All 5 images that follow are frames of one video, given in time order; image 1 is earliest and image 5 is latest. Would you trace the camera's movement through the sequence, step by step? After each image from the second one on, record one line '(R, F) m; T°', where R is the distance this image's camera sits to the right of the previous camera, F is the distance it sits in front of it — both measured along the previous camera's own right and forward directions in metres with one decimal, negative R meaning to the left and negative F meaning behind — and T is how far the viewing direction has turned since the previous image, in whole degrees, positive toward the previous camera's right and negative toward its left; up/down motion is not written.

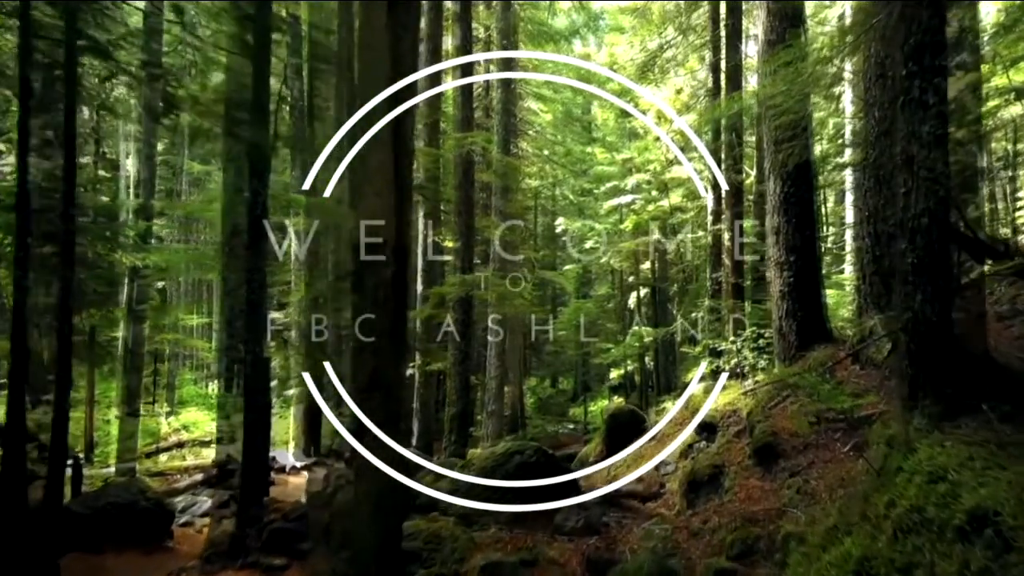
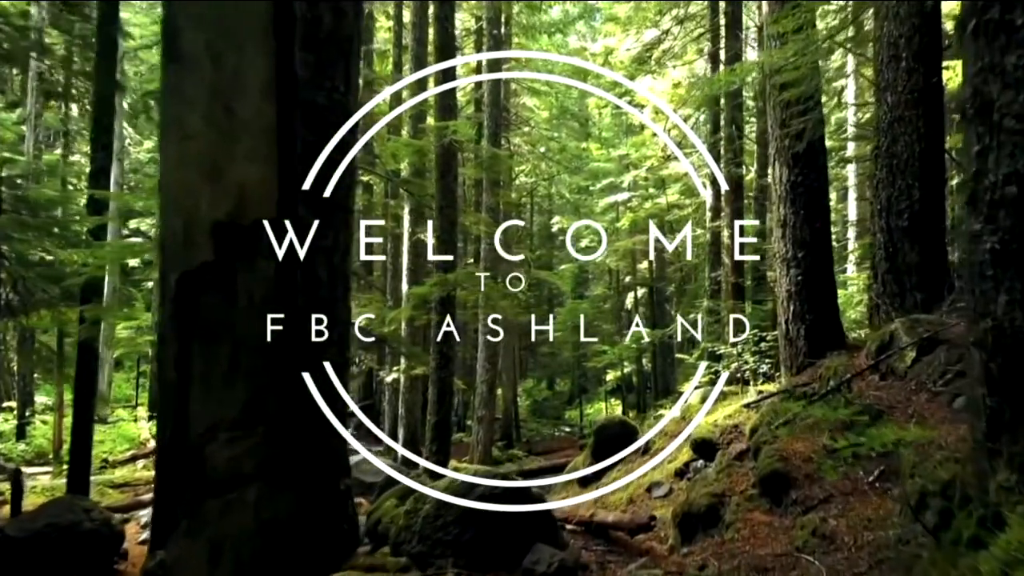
(+0.2, +0.7) m; 0°
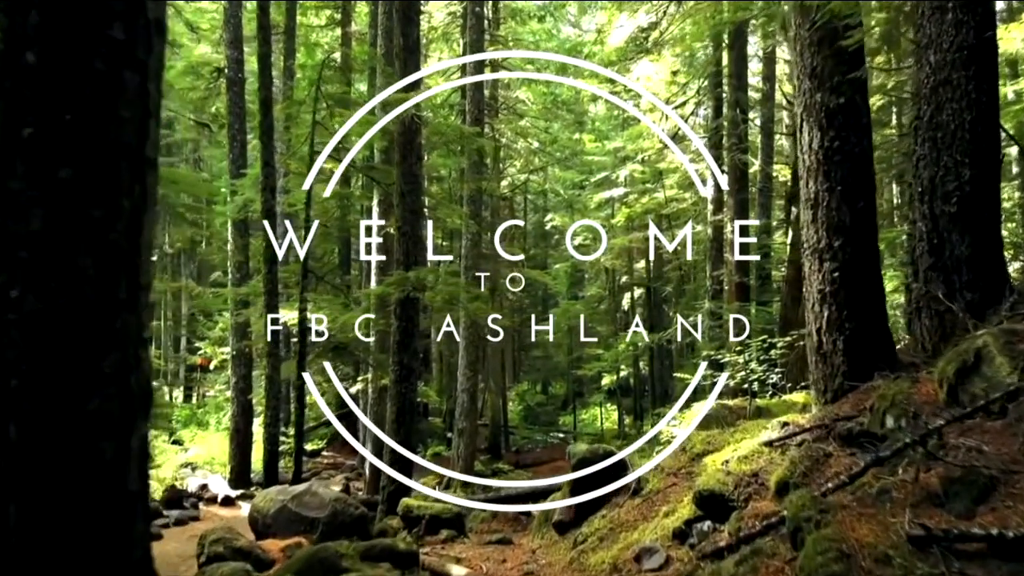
(+0.3, +1.5) m; 0°
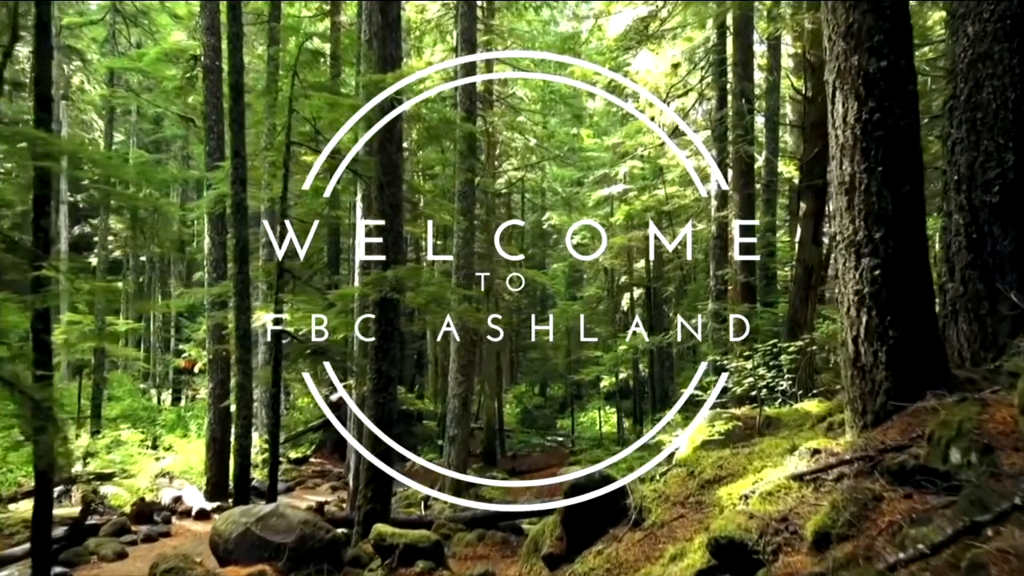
(+0.1, +0.8) m; 0°
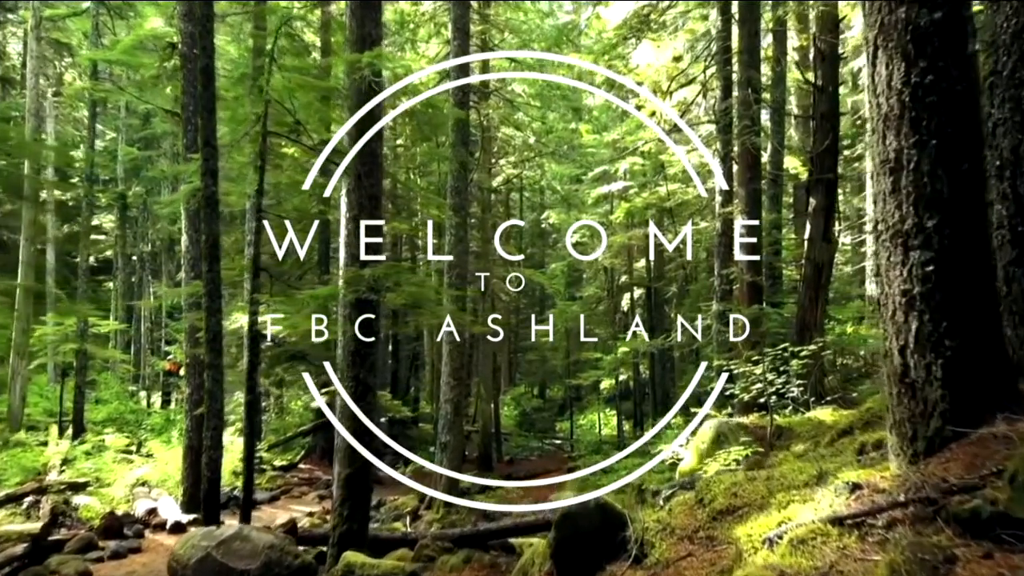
(+0.1, +0.7) m; 0°
